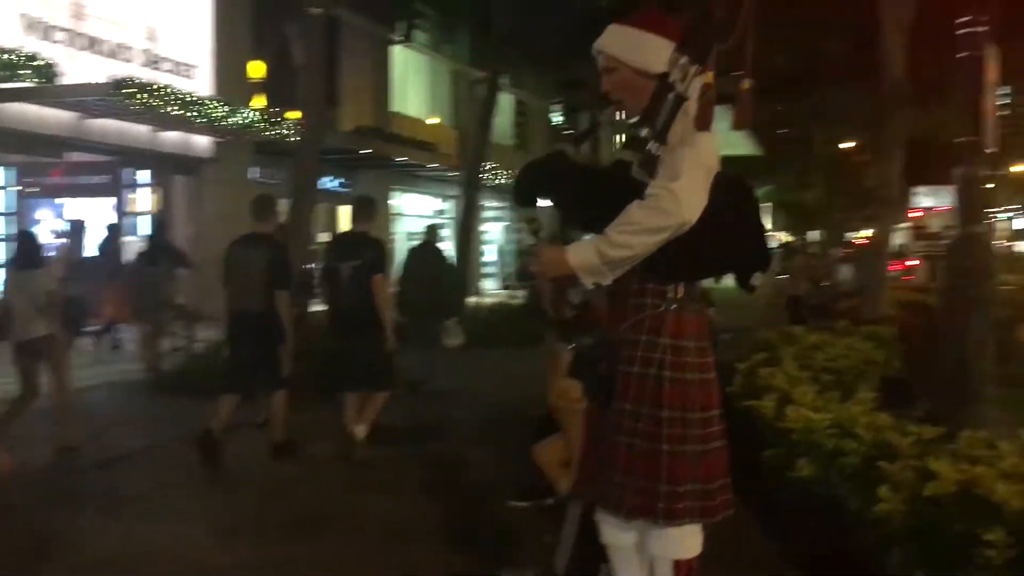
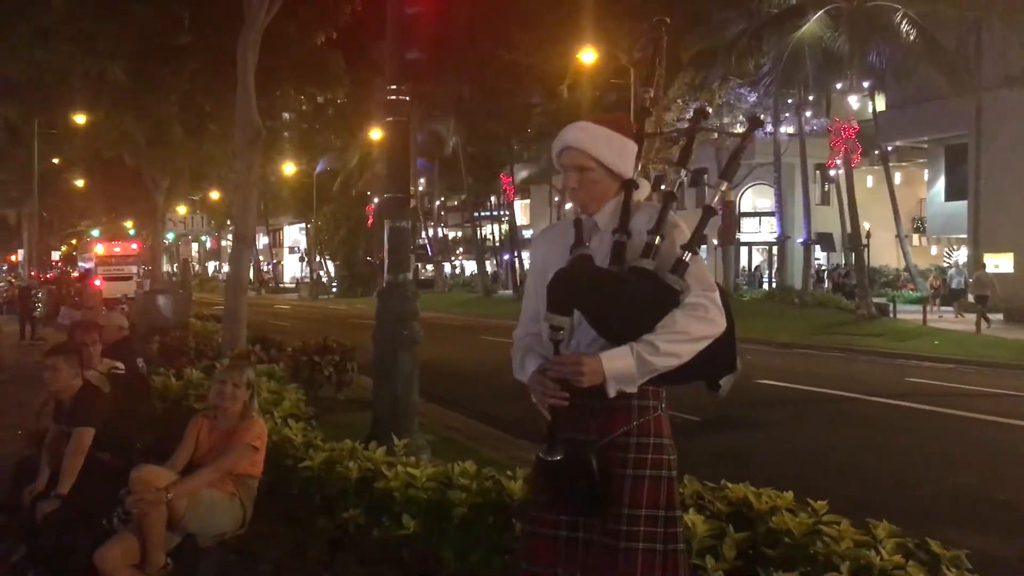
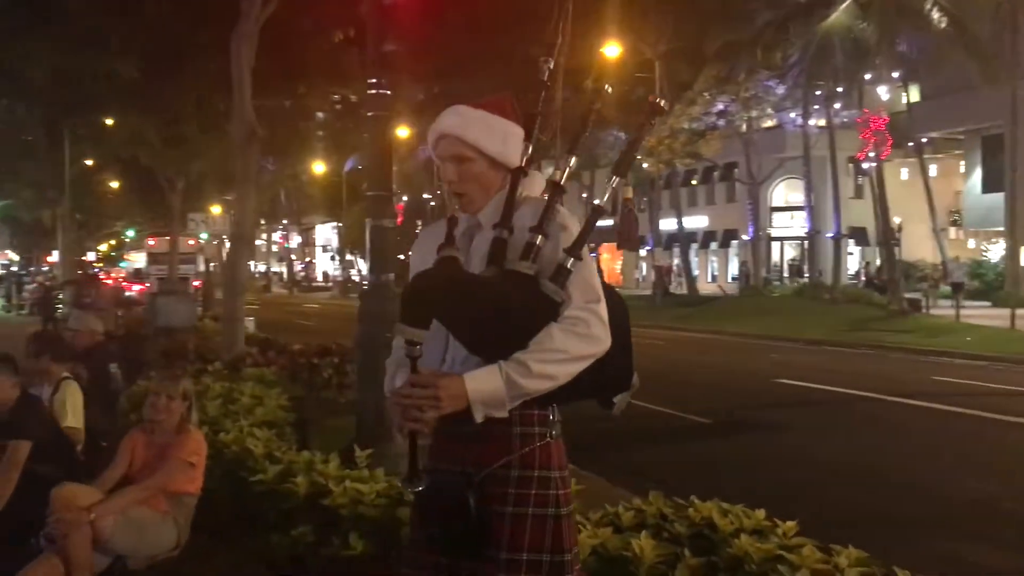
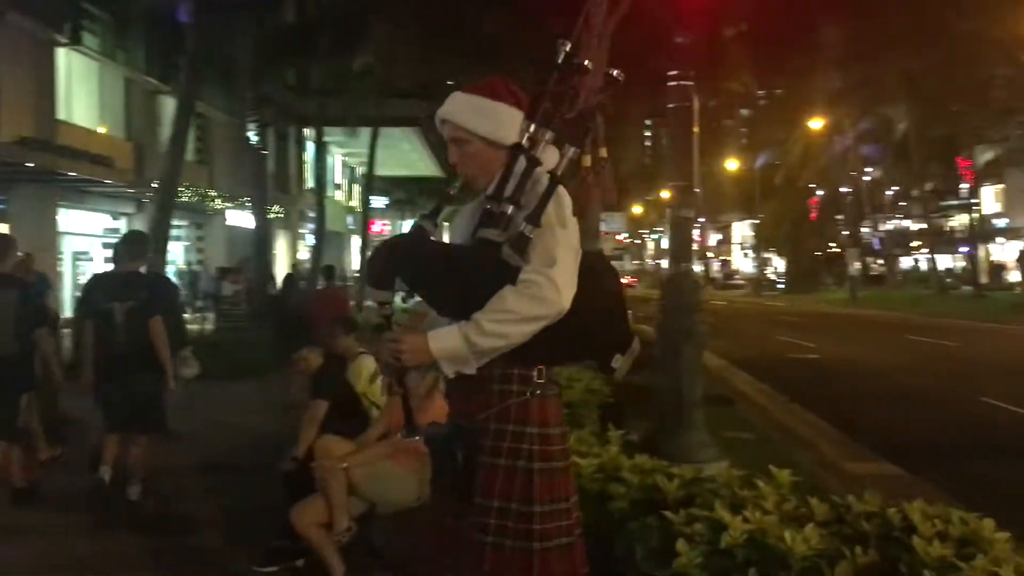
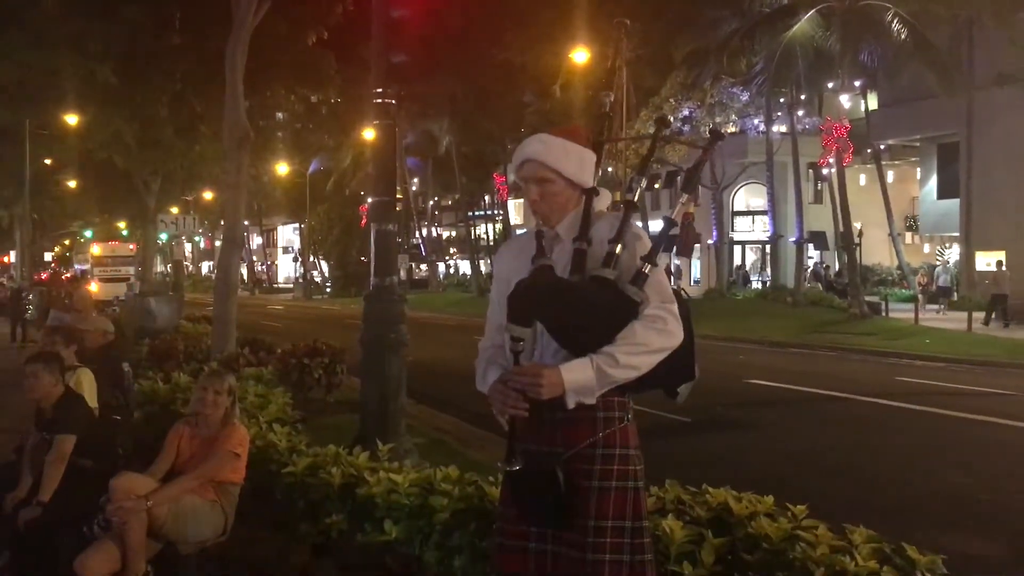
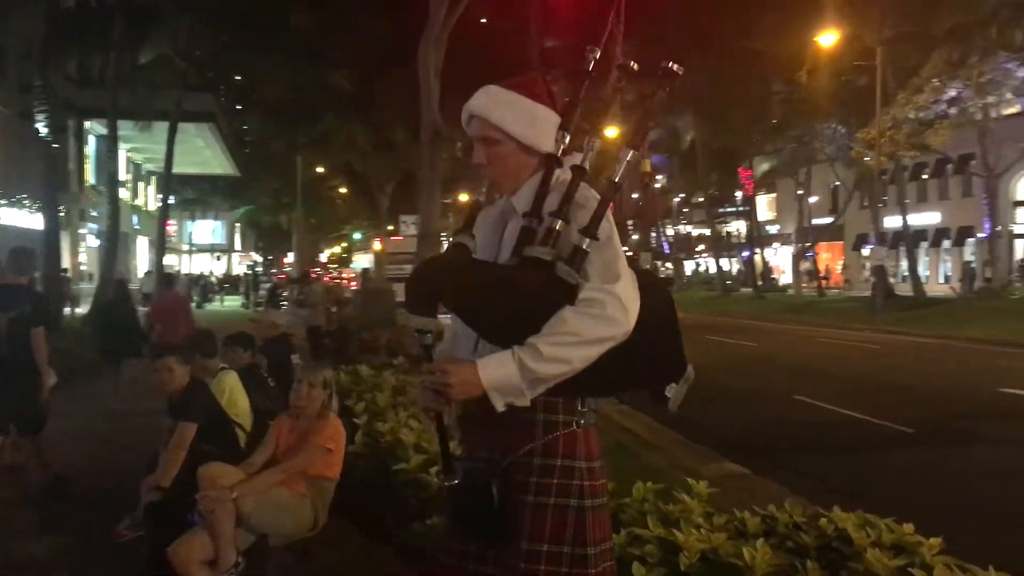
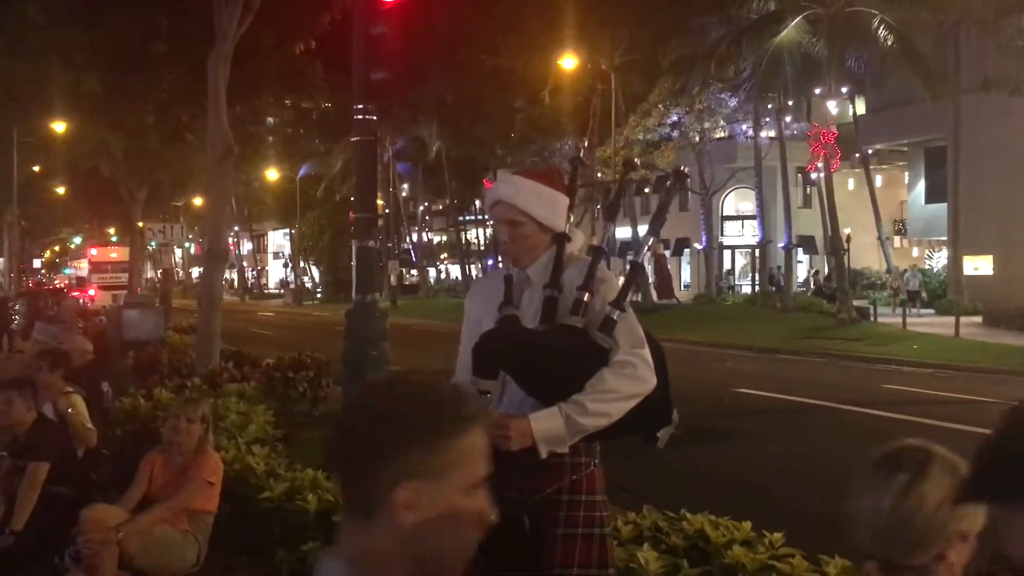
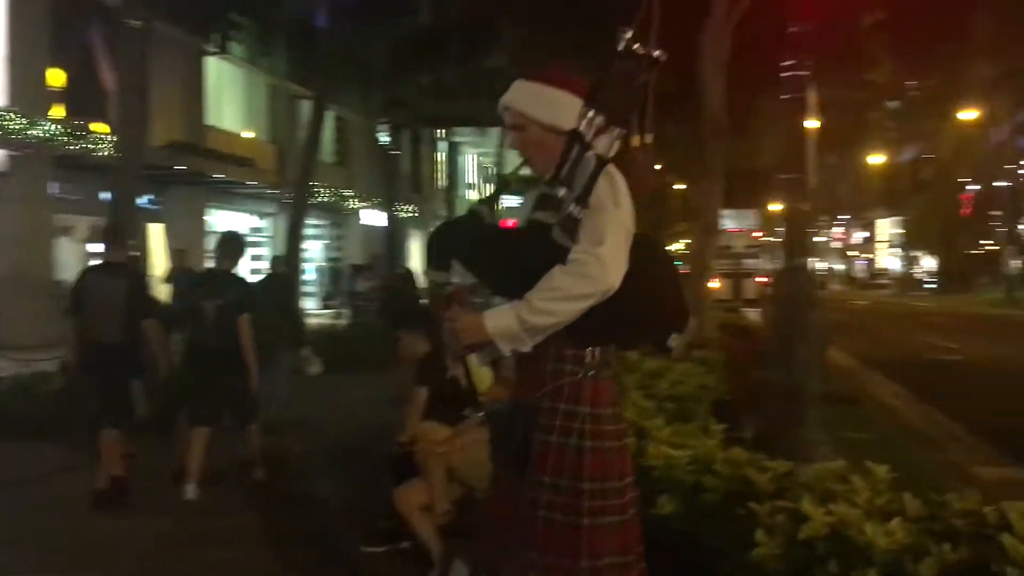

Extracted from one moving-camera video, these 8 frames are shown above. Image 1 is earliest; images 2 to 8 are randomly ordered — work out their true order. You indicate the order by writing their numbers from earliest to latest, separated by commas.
8, 4, 6, 3, 7, 5, 2
